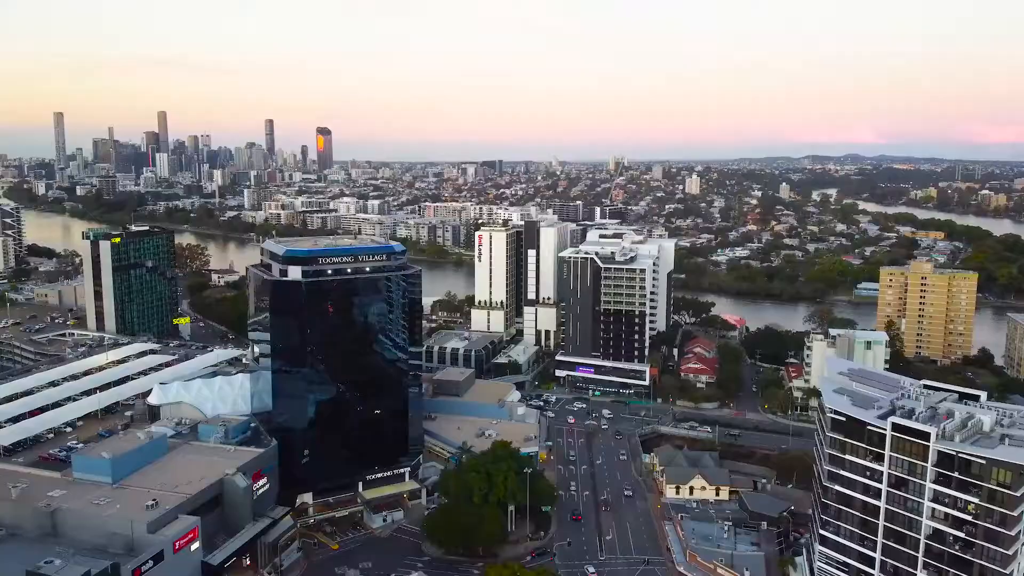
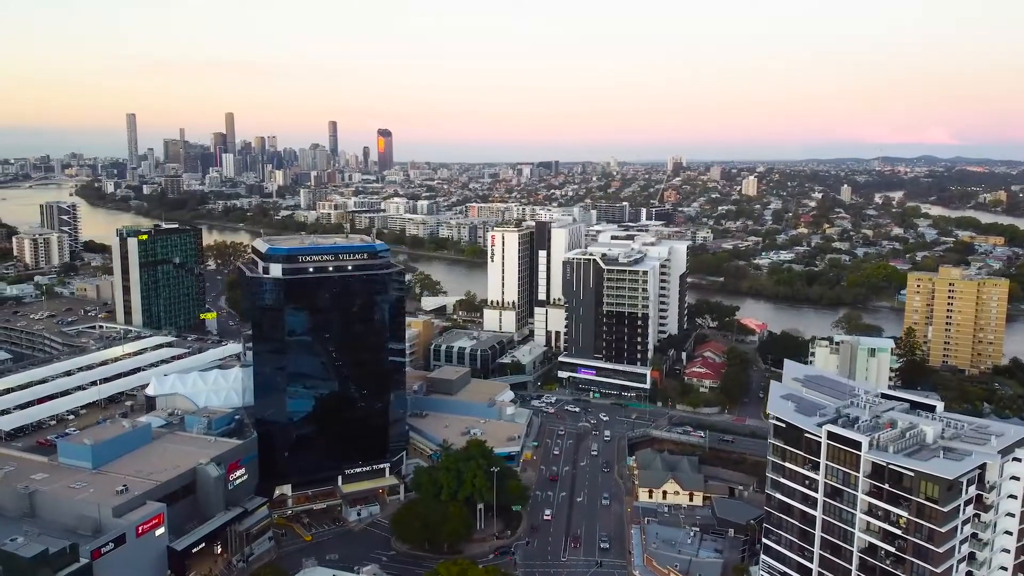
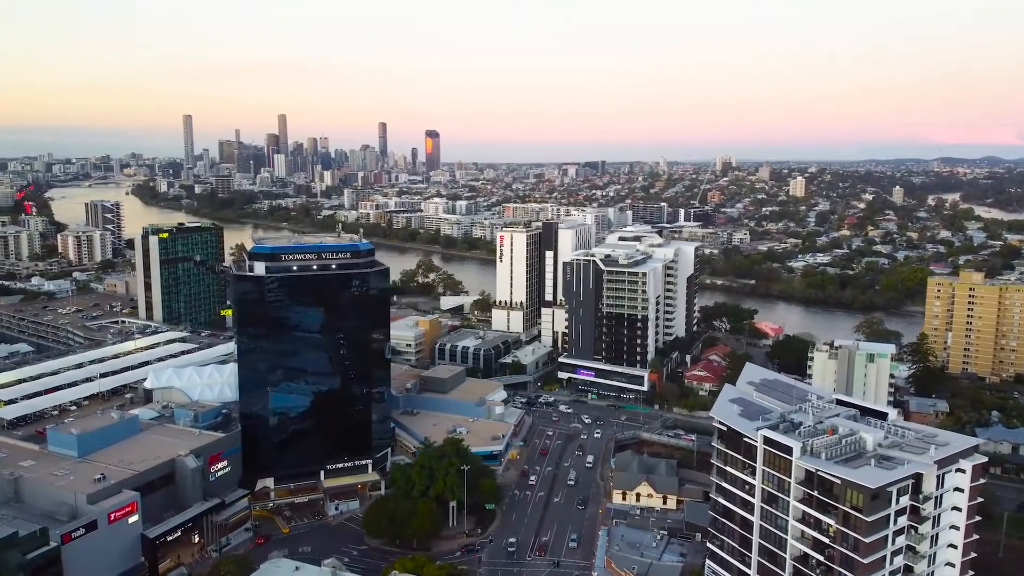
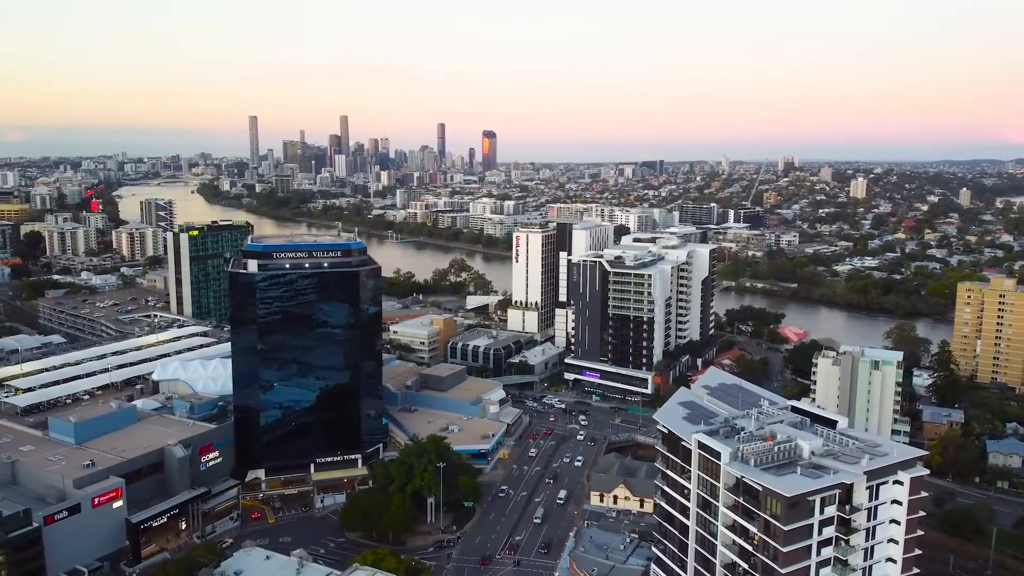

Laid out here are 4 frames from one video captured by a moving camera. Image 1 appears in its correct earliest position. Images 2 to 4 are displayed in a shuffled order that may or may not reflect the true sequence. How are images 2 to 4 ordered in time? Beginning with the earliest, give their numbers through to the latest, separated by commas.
2, 3, 4
